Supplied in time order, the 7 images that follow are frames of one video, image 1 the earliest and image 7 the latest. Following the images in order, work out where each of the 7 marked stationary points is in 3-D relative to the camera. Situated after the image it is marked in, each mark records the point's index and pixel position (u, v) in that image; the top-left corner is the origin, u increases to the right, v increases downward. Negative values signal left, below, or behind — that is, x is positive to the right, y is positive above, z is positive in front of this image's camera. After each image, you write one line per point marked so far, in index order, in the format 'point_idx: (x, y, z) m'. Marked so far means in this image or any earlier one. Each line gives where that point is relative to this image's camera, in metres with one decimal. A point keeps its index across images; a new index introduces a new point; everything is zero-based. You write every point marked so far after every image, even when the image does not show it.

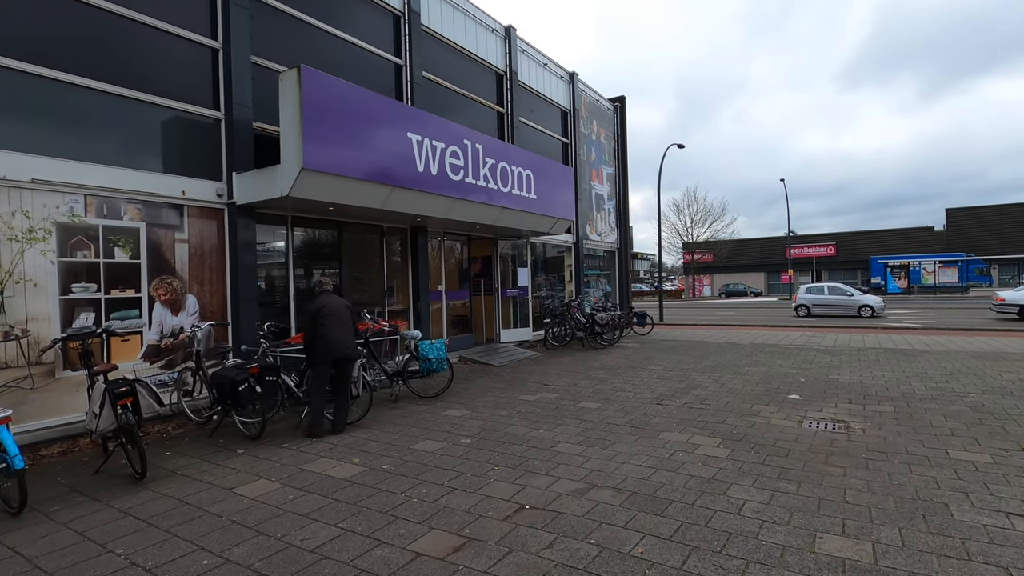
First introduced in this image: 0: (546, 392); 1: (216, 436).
0: (+0.5, -1.5, +7.5) m
1: (-3.0, -1.5, +5.4) m
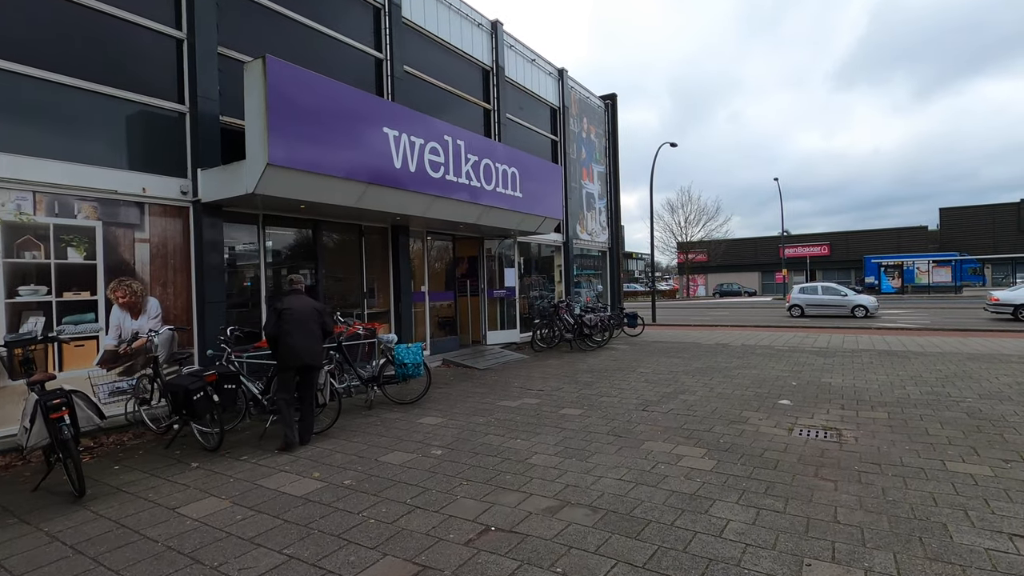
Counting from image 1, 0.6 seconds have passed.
0: (+0.2, -1.5, +7.2) m
1: (-3.3, -1.6, +5.1) m
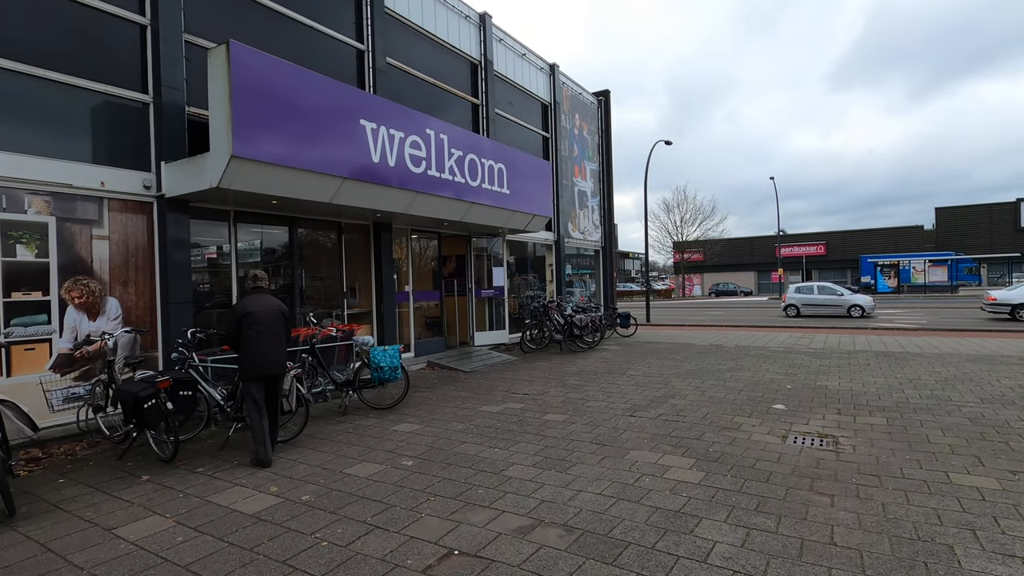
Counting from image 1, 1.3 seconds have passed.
0: (0.0, -1.5, +6.9) m
1: (-3.5, -1.5, +4.8) m
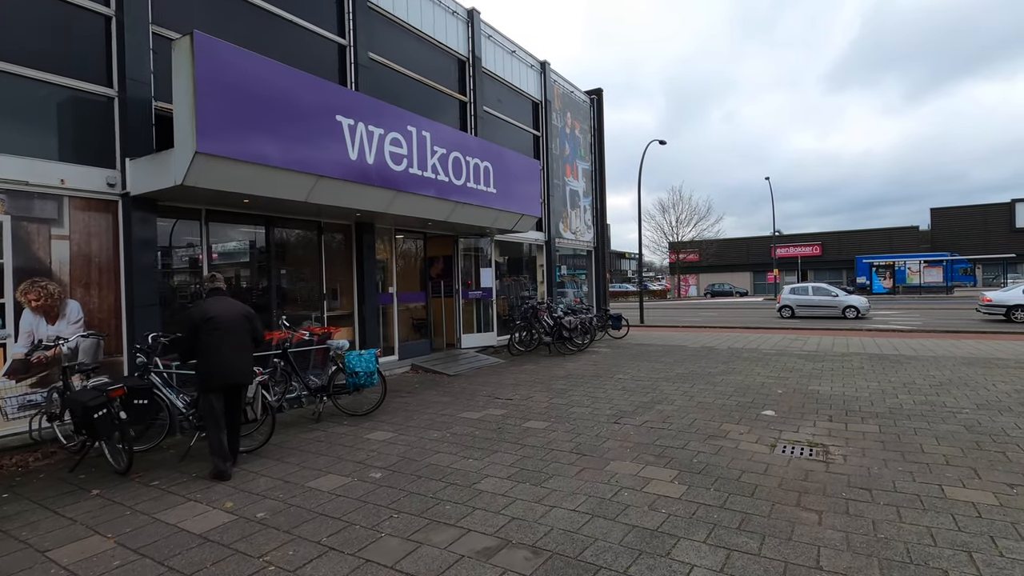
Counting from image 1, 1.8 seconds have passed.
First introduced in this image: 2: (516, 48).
0: (-0.2, -1.5, +6.7) m
1: (-3.7, -1.6, +4.5) m
2: (+0.1, +6.1, +13.4) m
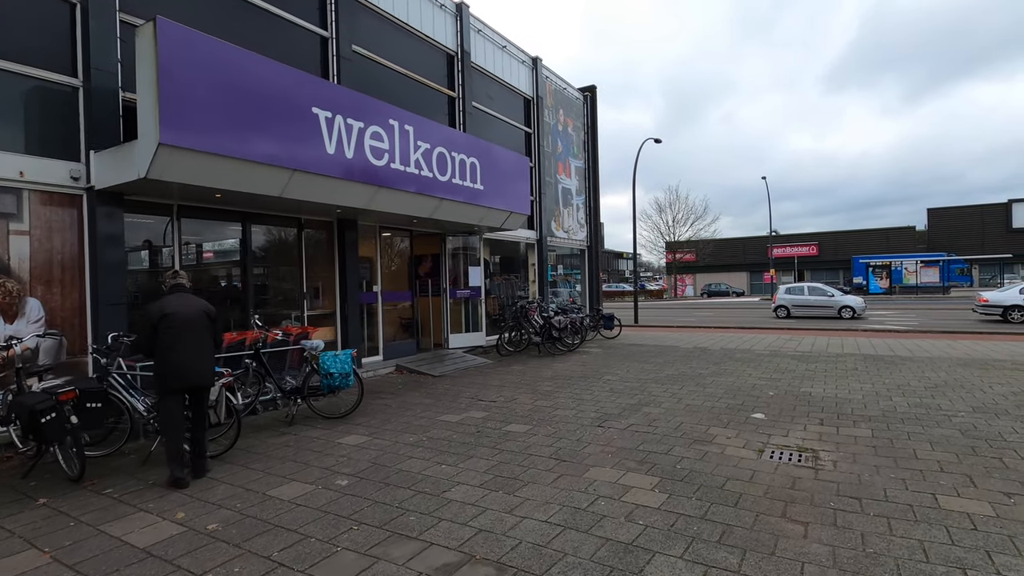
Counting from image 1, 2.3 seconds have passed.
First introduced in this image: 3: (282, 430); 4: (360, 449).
0: (-0.5, -1.5, +6.4) m
1: (-3.9, -1.5, +4.3) m
2: (-0.1, +6.1, +13.2) m
3: (-2.5, -1.5, +5.7) m
4: (-1.4, -1.5, +5.0) m
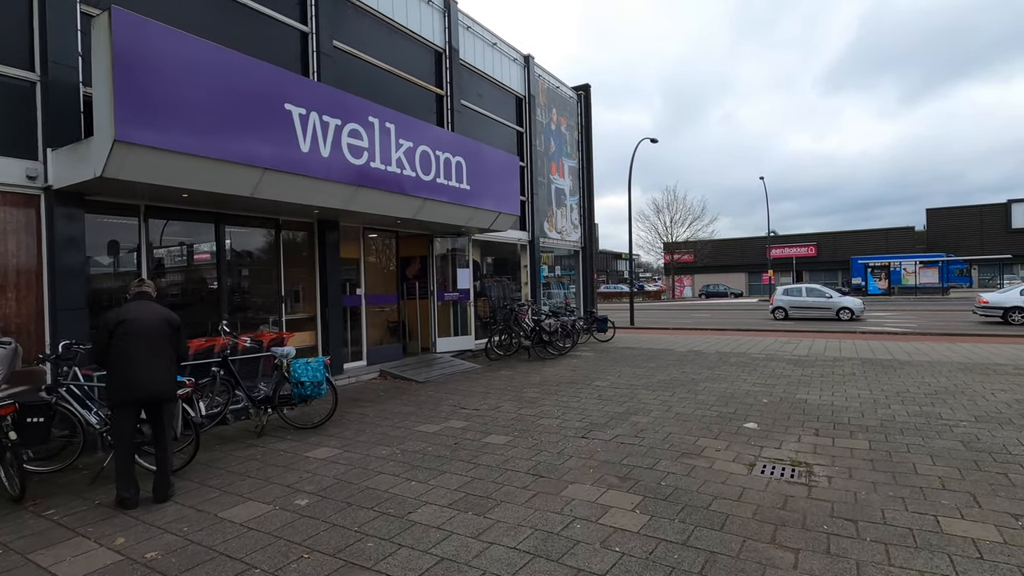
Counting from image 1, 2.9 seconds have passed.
0: (-0.7, -1.5, +6.2) m
1: (-4.1, -1.6, +4.0) m
2: (-0.4, +6.1, +13.0) m
3: (-2.7, -1.6, +5.4) m
4: (-1.6, -1.6, +4.7) m
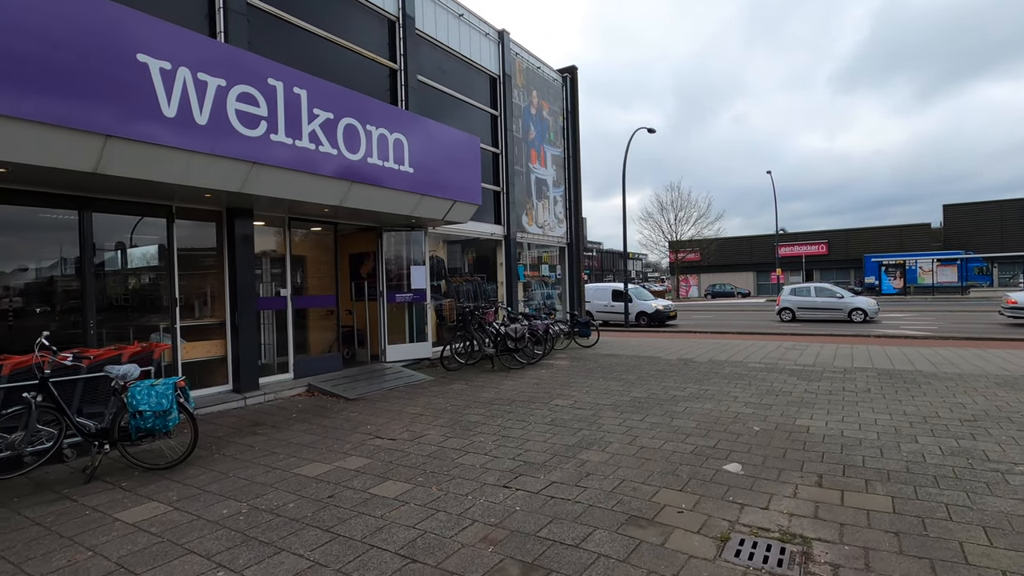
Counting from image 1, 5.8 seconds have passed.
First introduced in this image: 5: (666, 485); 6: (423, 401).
0: (-1.4, -1.5, +4.8) m
1: (-4.9, -1.6, +2.8) m
2: (-1.0, +6.1, +11.6) m
3: (-3.5, -1.6, +4.1) m
4: (-2.4, -1.6, +3.4) m
5: (+1.2, -1.5, +4.1) m
6: (-1.2, -1.5, +7.1) m
